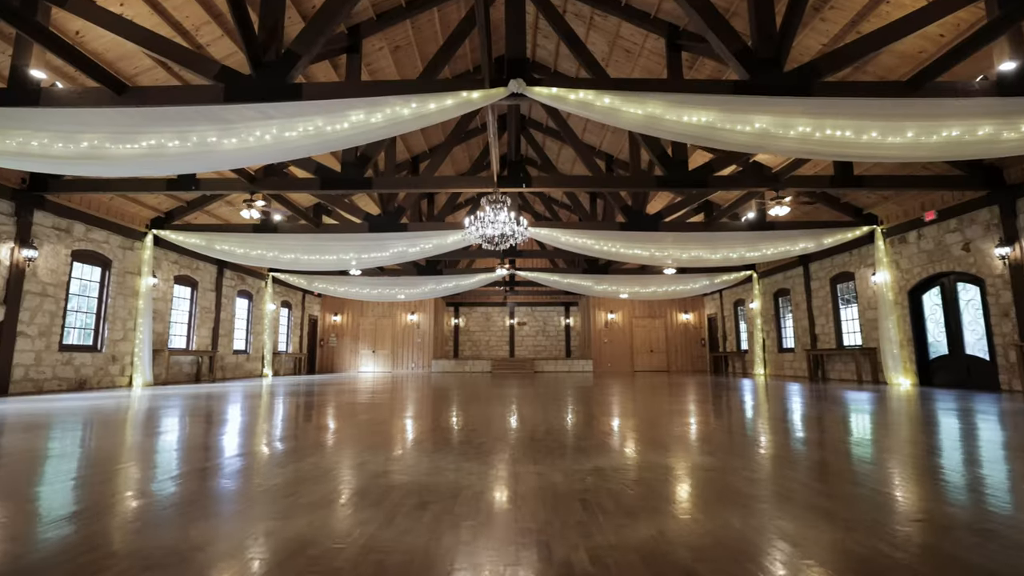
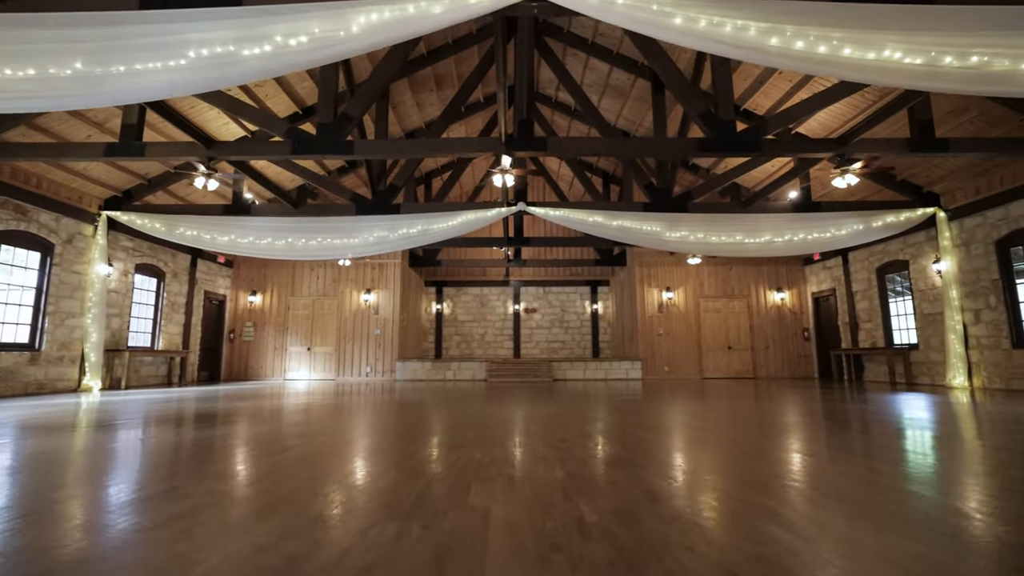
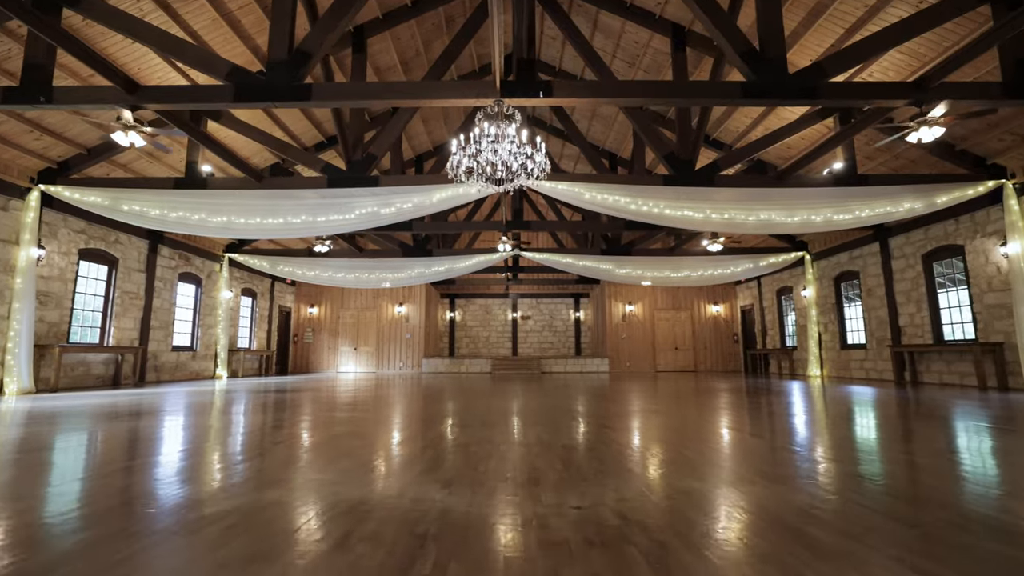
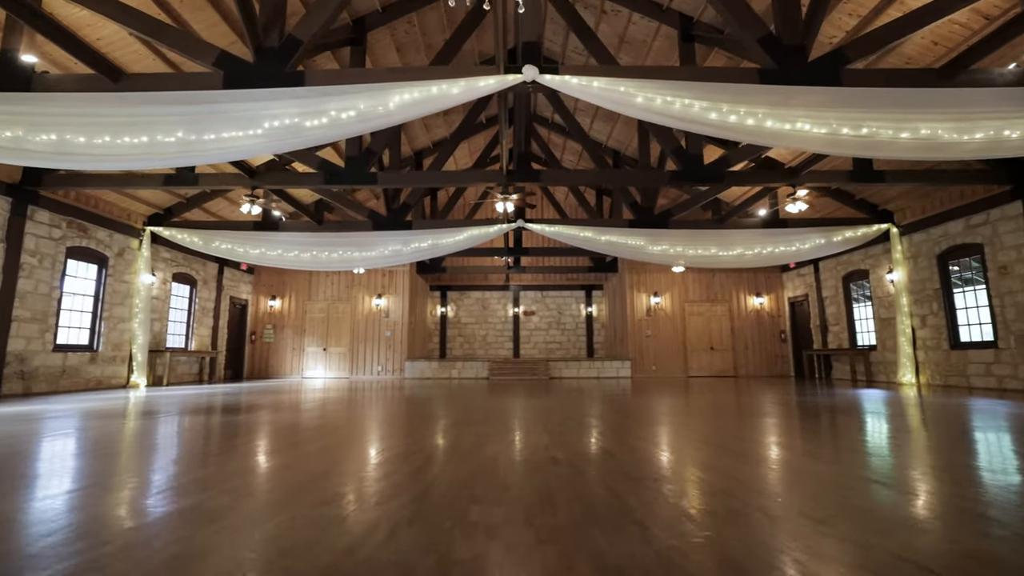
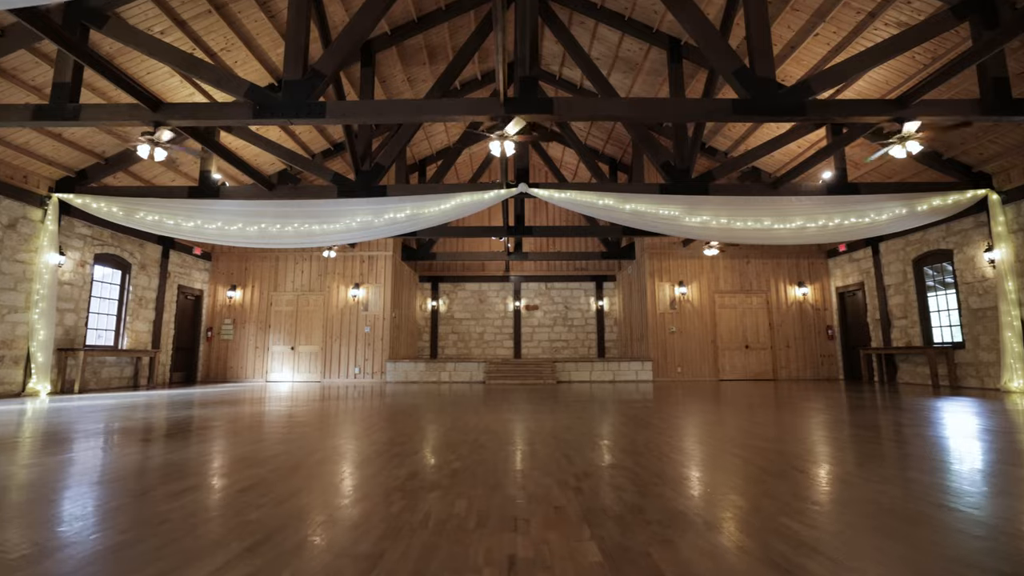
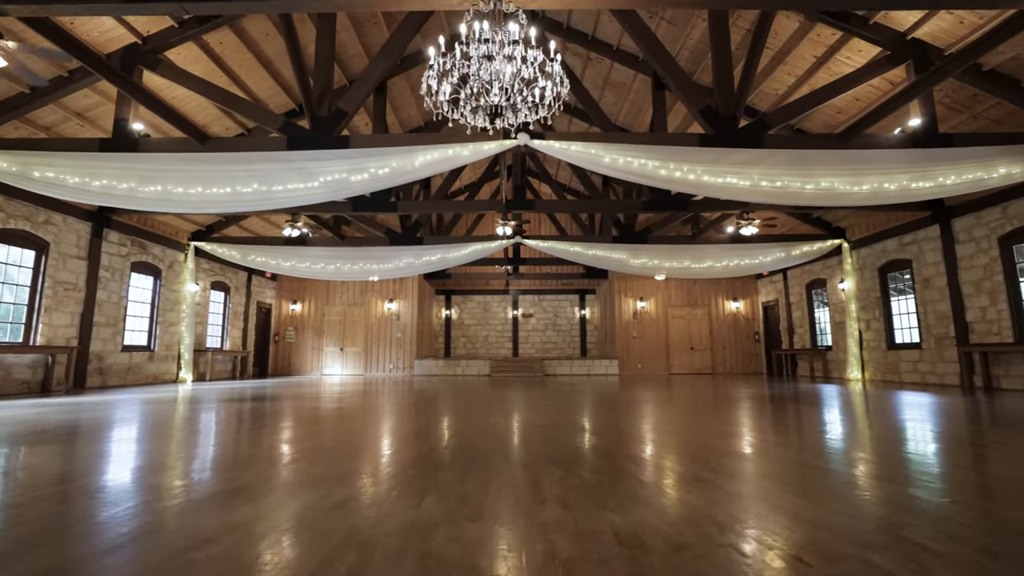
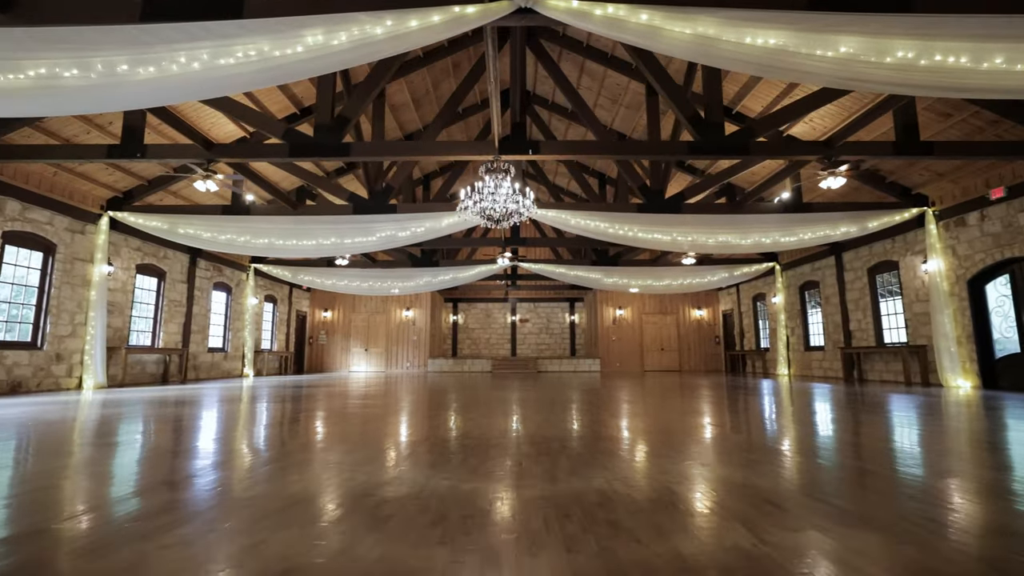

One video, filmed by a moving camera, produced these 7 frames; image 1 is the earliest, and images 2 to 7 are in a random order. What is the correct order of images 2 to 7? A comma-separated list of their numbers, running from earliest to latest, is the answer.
7, 3, 6, 4, 2, 5
